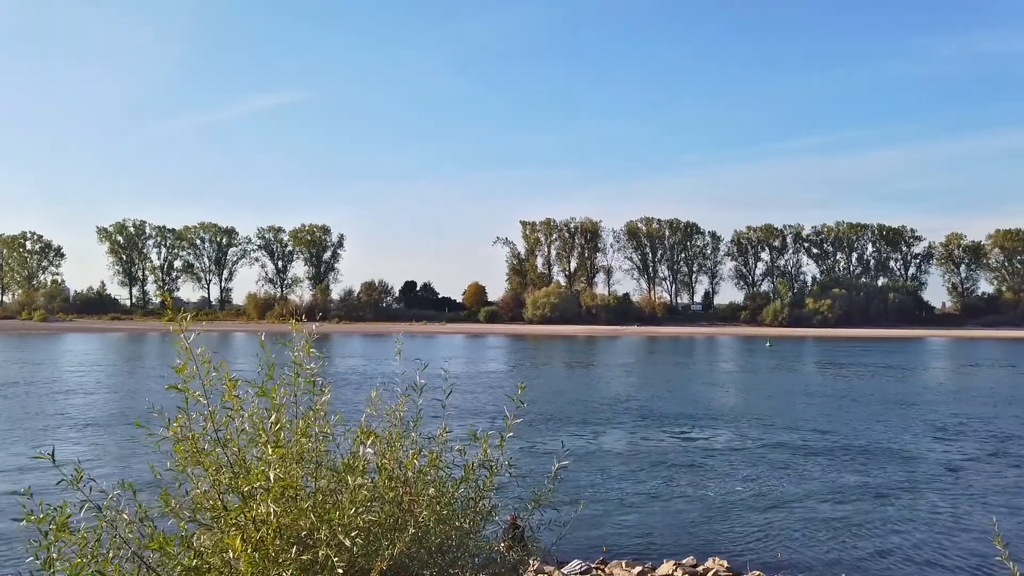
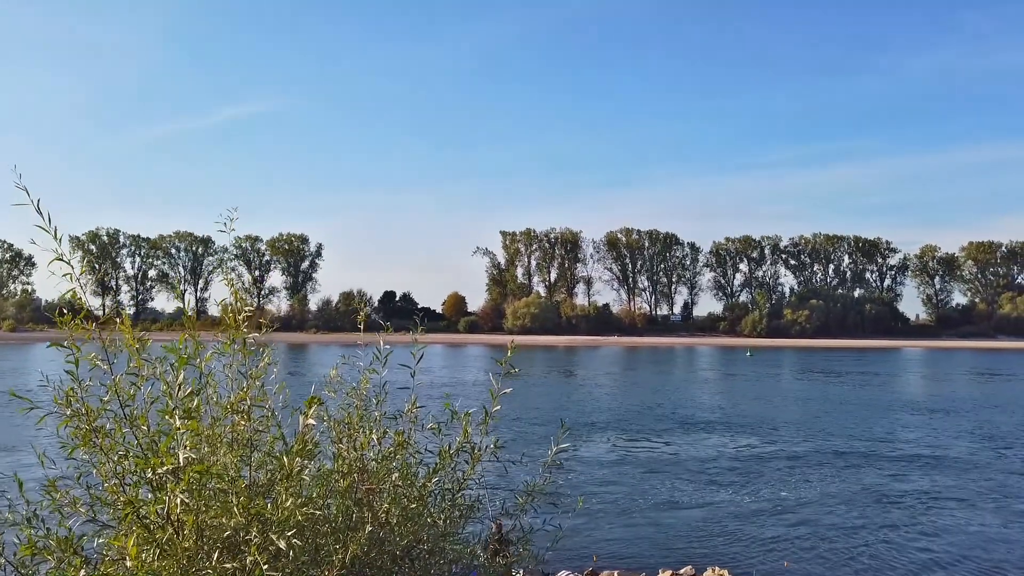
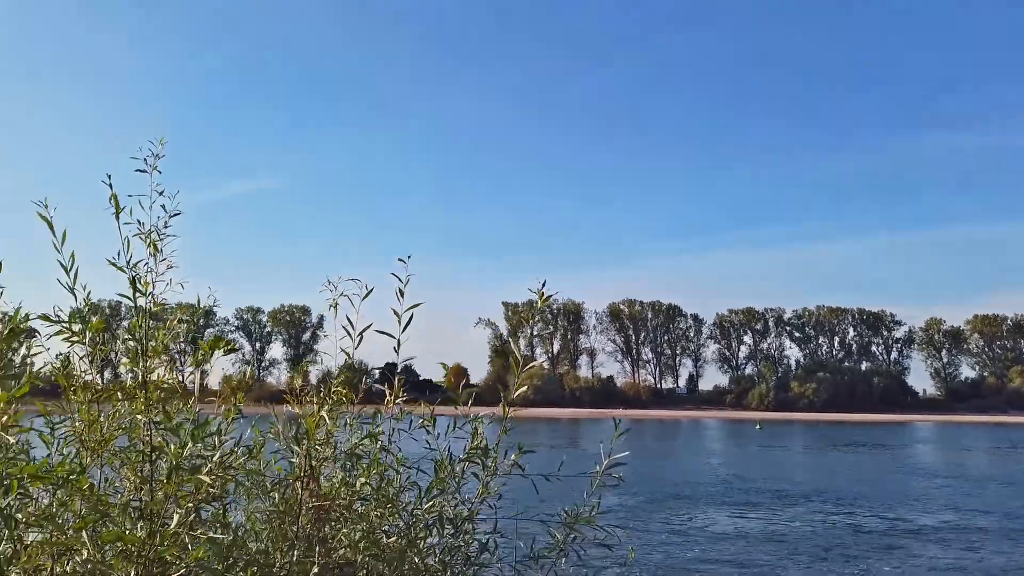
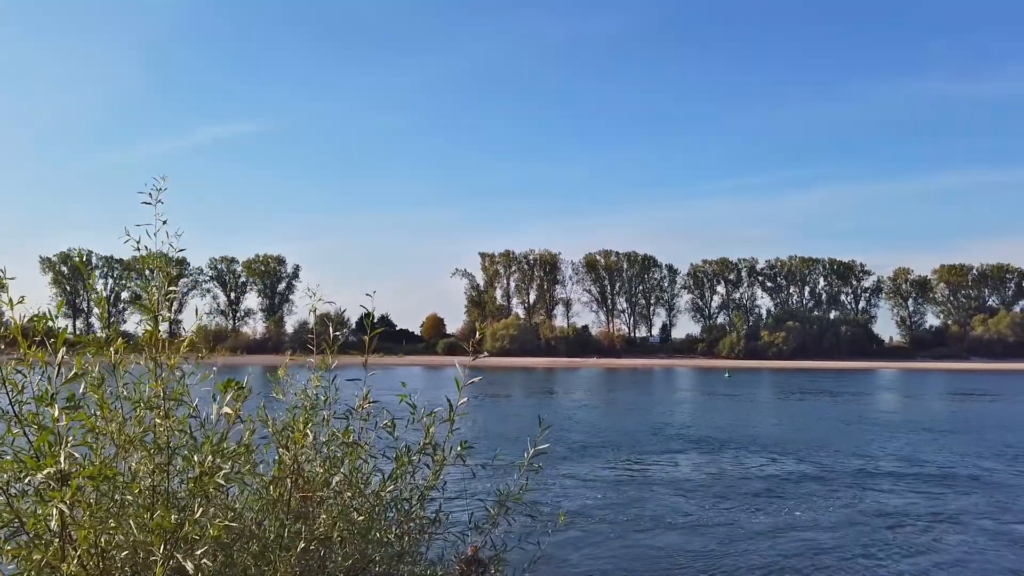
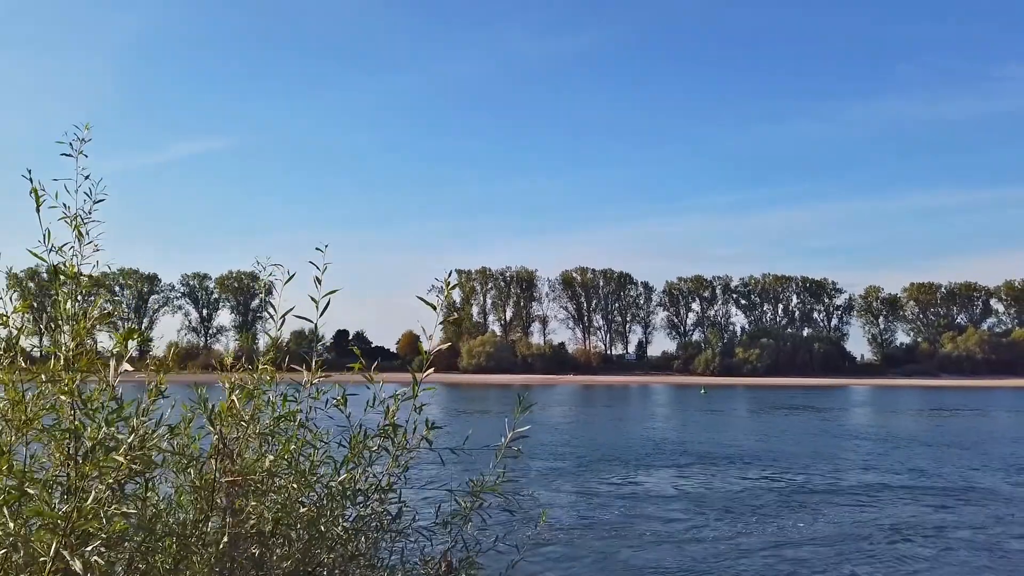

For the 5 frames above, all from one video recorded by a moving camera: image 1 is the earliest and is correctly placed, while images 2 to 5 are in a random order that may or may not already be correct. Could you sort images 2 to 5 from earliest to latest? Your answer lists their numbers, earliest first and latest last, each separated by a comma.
2, 4, 5, 3
